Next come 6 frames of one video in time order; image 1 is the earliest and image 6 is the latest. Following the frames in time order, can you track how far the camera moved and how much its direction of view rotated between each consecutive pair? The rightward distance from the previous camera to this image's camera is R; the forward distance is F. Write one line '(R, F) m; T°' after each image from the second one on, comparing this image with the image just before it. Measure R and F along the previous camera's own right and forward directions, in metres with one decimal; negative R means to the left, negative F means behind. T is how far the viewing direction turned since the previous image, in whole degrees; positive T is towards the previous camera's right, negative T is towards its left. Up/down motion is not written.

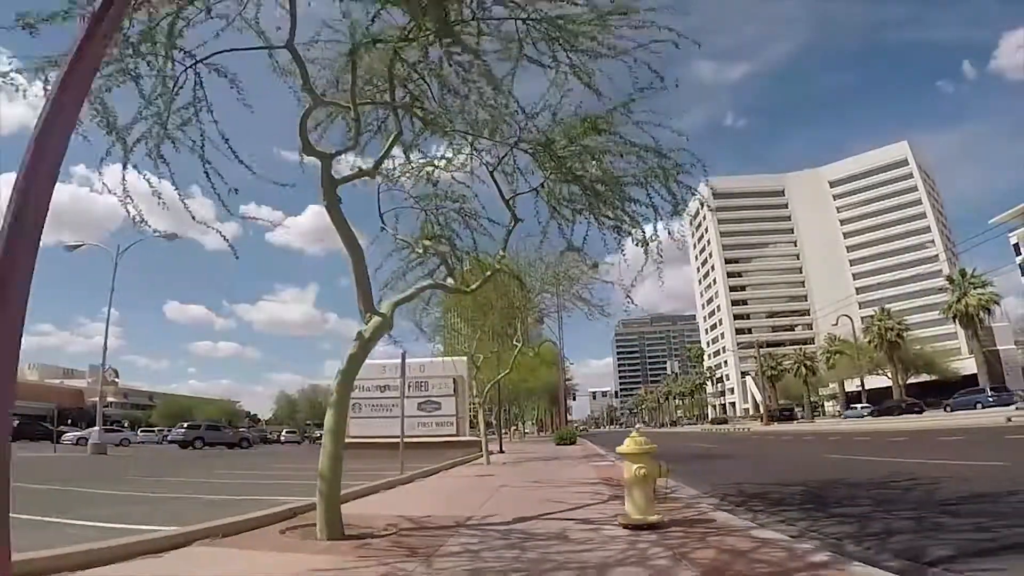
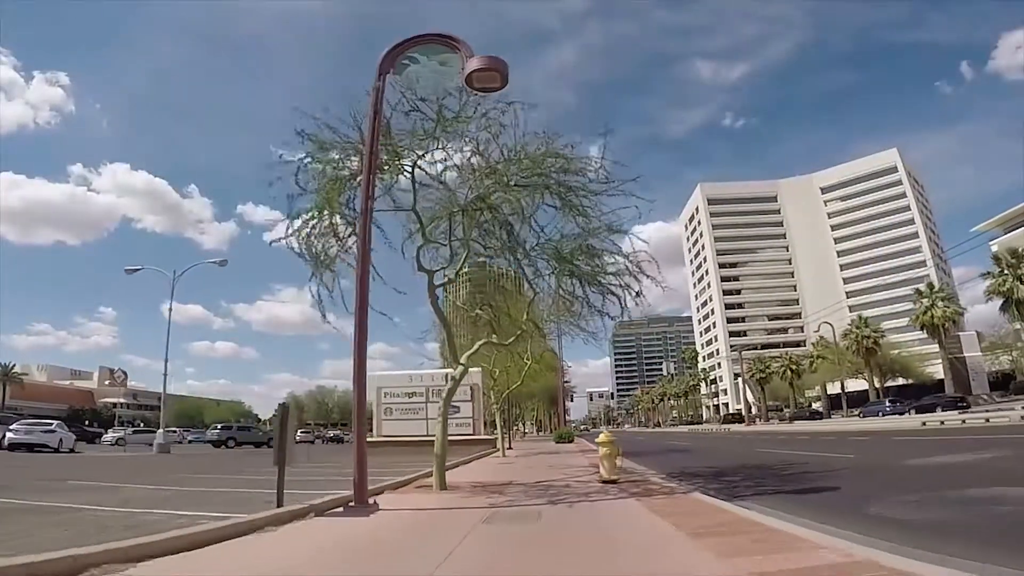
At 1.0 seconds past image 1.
(-0.4, -4.3) m; 0°
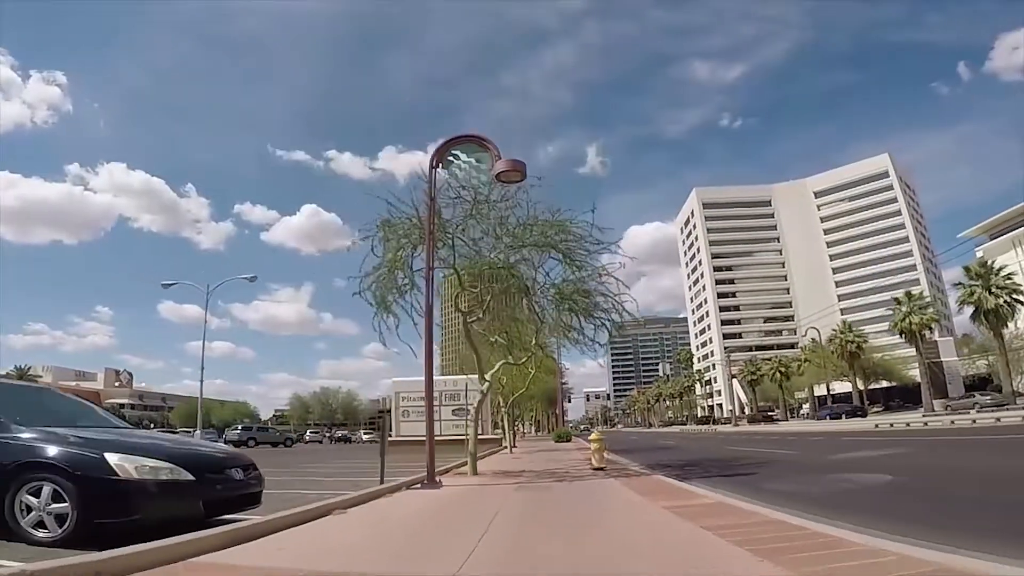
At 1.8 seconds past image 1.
(-0.3, -3.2) m; 0°
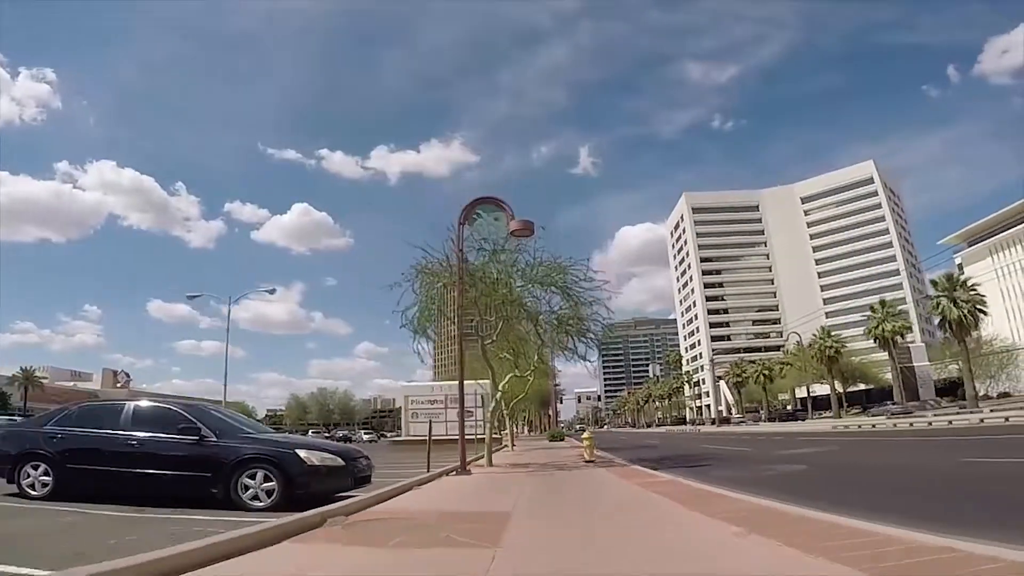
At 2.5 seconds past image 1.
(-0.4, -3.2) m; +1°
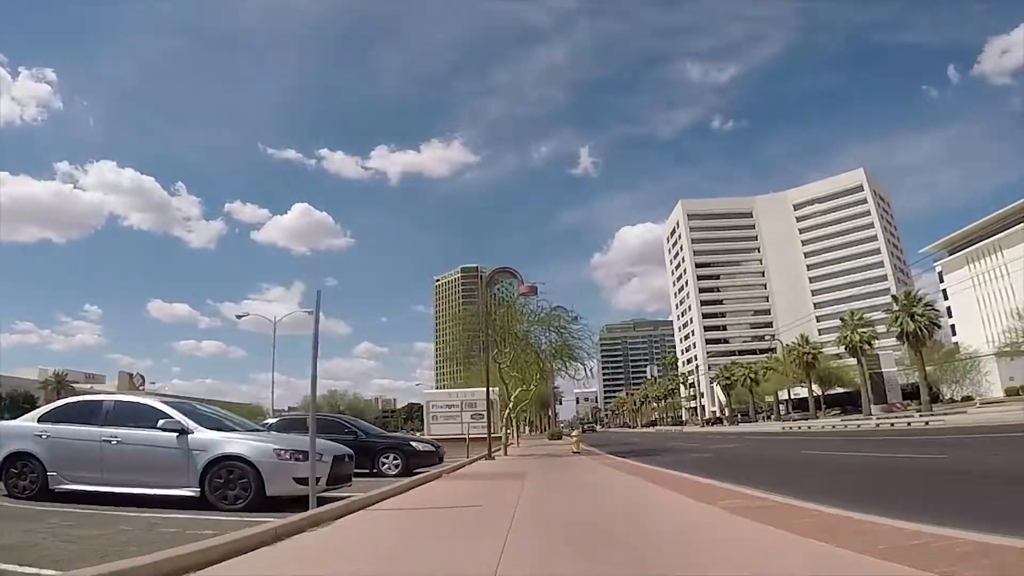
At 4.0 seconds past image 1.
(-0.3, -6.3) m; 0°
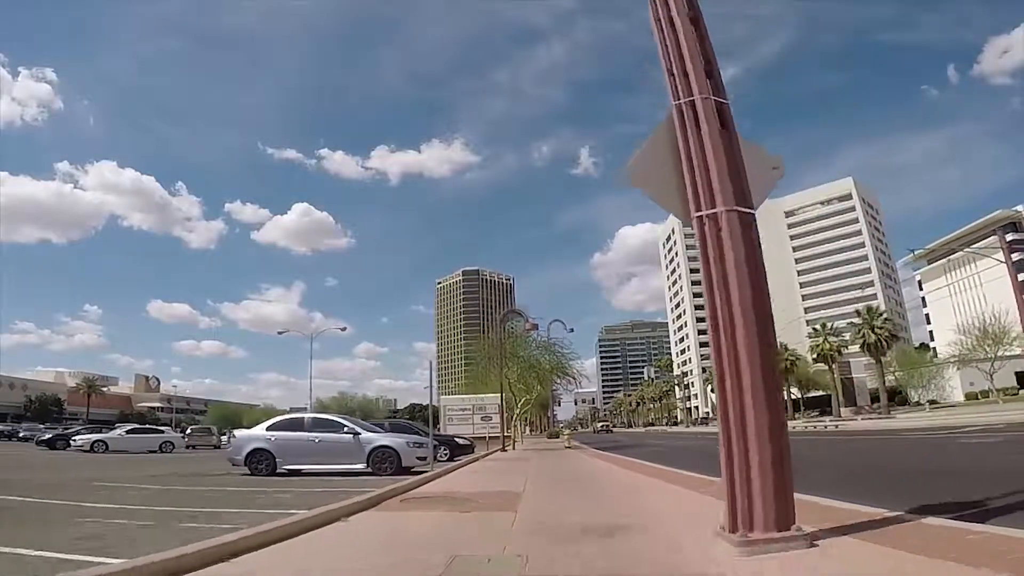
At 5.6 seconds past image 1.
(-0.3, -7.0) m; 0°
